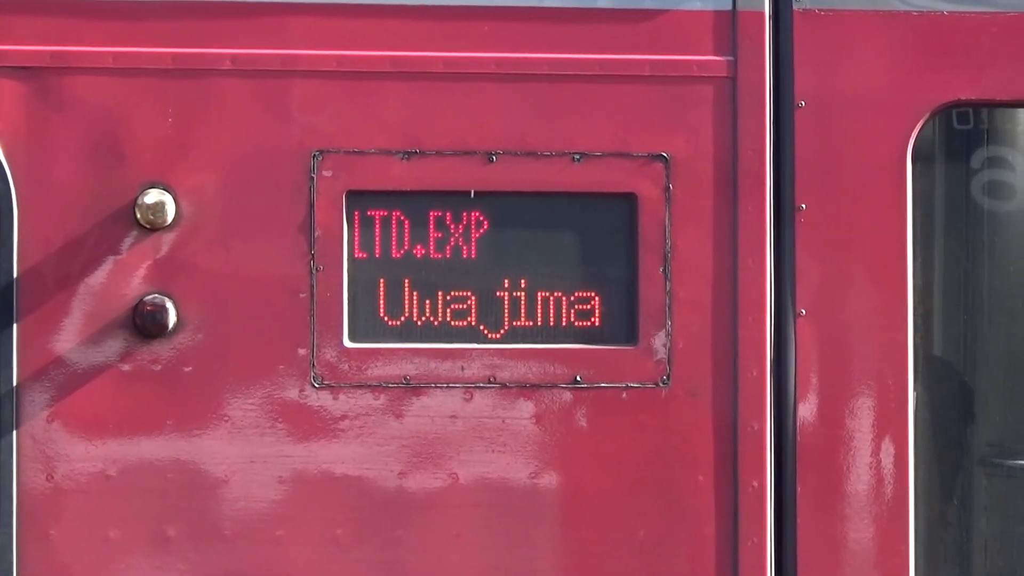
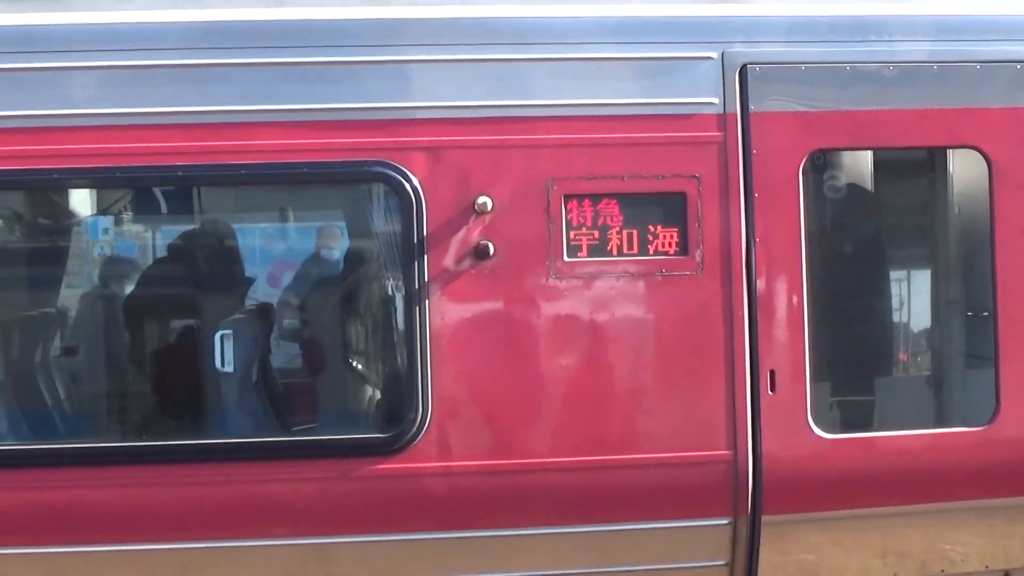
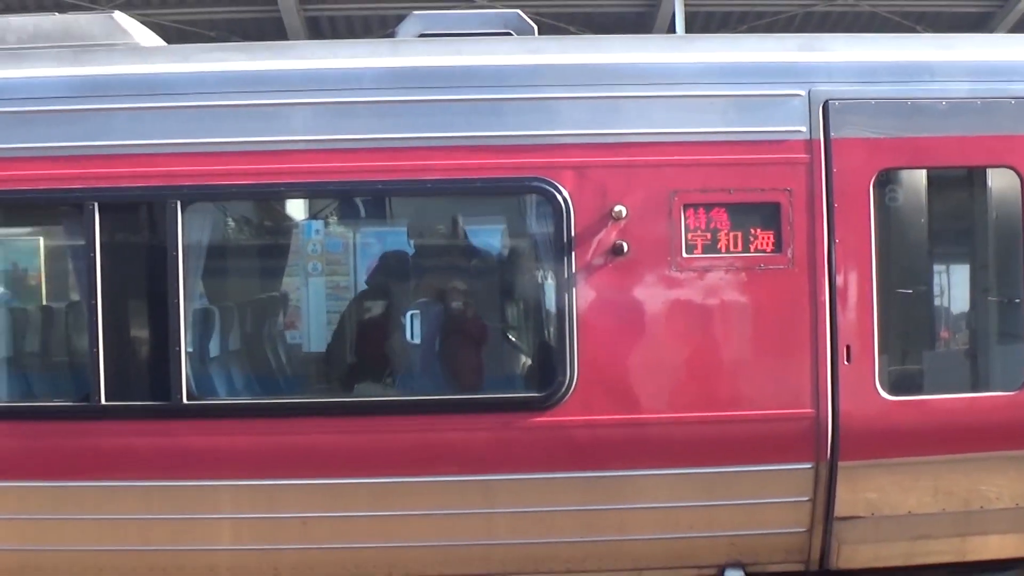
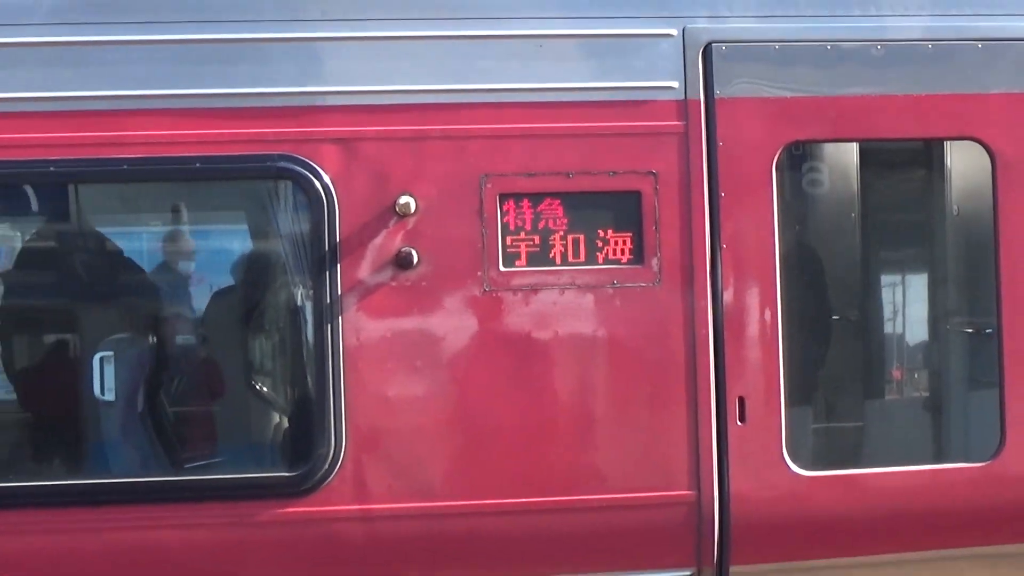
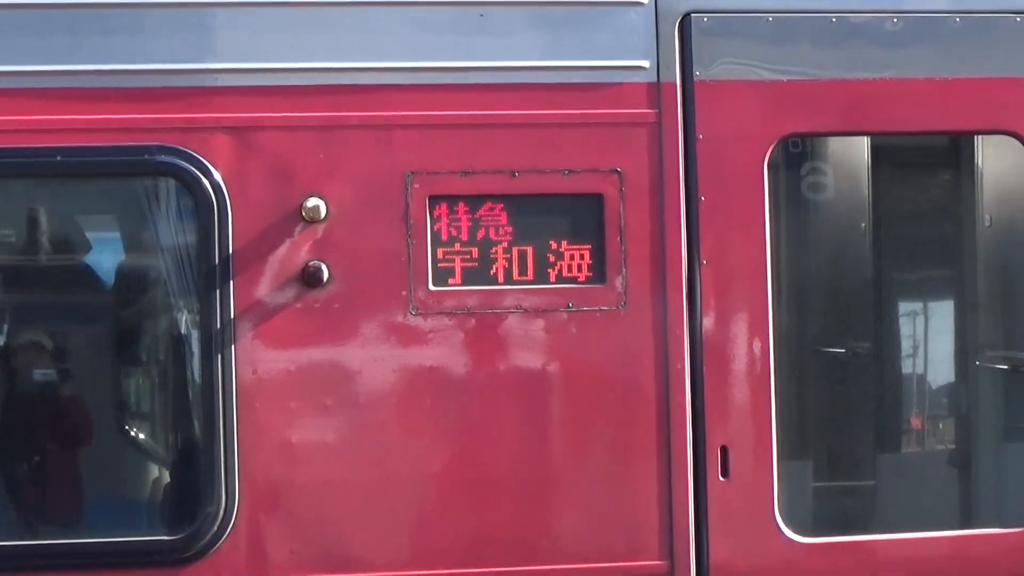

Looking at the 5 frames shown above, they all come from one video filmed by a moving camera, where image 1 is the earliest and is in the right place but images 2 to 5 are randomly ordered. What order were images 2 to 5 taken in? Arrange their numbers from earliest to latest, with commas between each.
5, 4, 2, 3
